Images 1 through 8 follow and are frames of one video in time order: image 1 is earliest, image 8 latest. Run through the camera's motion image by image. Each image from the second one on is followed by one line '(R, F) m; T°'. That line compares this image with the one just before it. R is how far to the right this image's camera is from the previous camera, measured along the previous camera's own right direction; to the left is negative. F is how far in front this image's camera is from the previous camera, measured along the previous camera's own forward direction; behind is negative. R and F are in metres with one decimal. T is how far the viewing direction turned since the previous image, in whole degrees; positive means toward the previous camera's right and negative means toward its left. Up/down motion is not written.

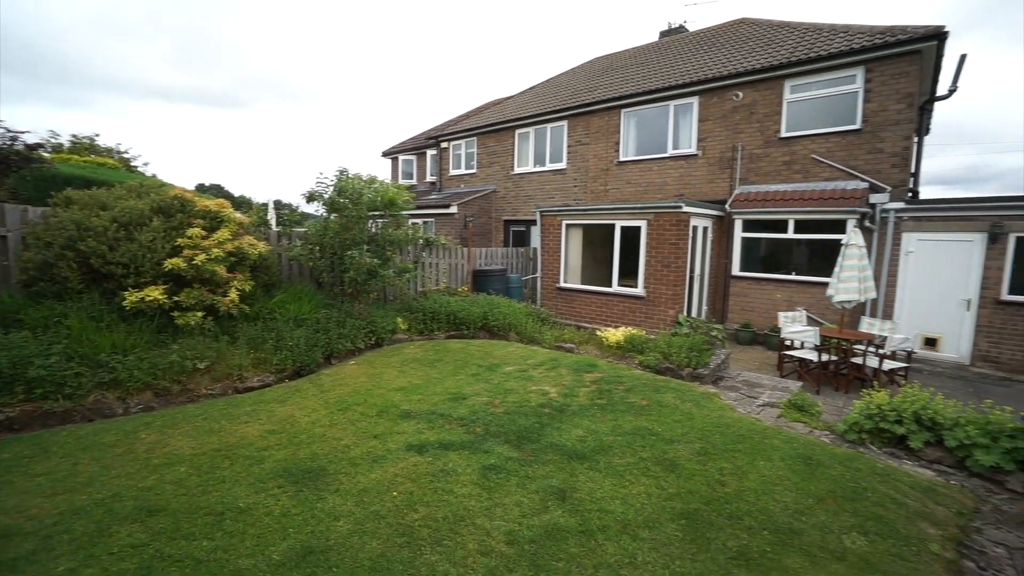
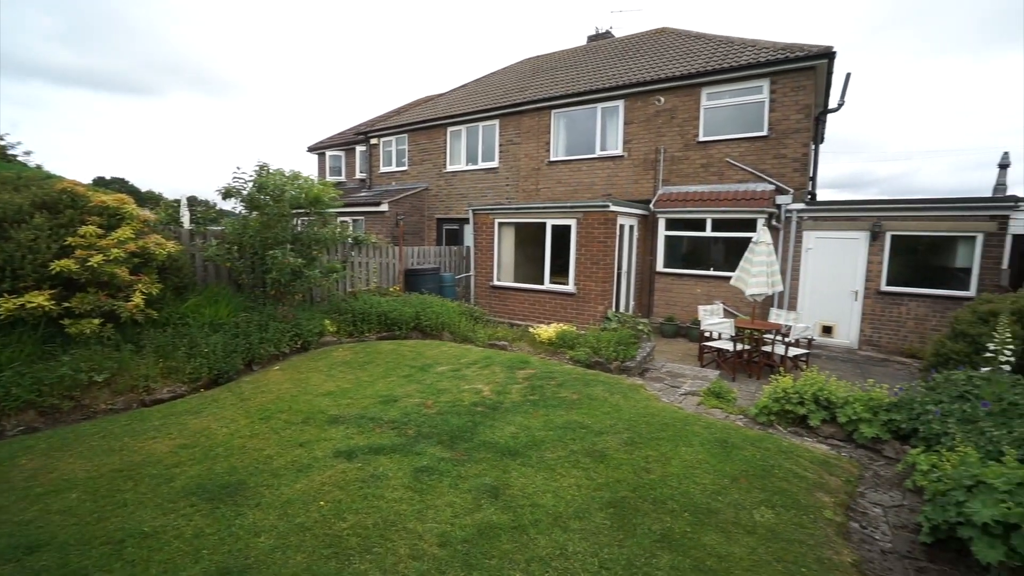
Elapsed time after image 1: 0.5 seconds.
(0.0, 0.0) m; +8°
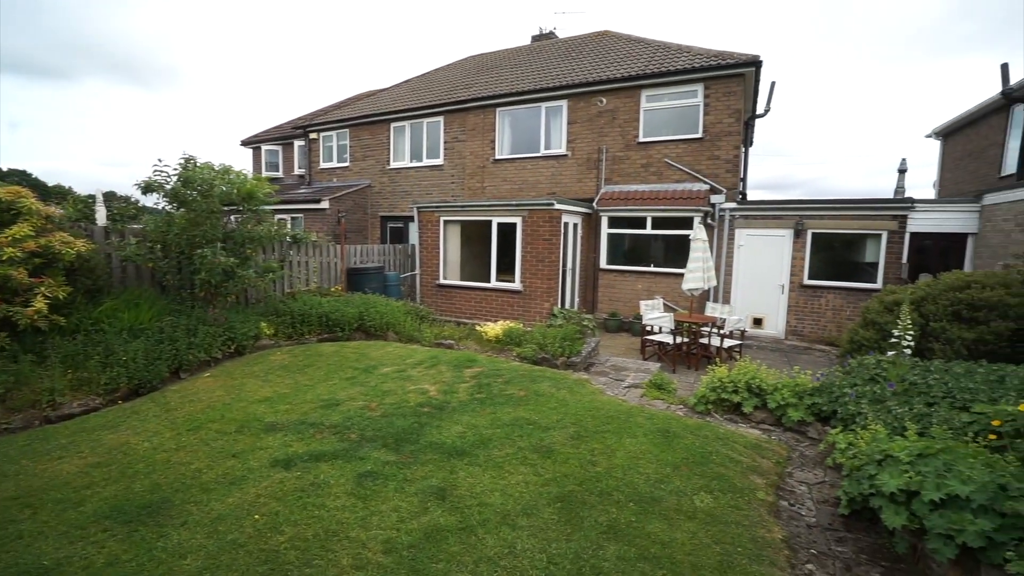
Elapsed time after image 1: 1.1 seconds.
(0.0, 0.0) m; +6°
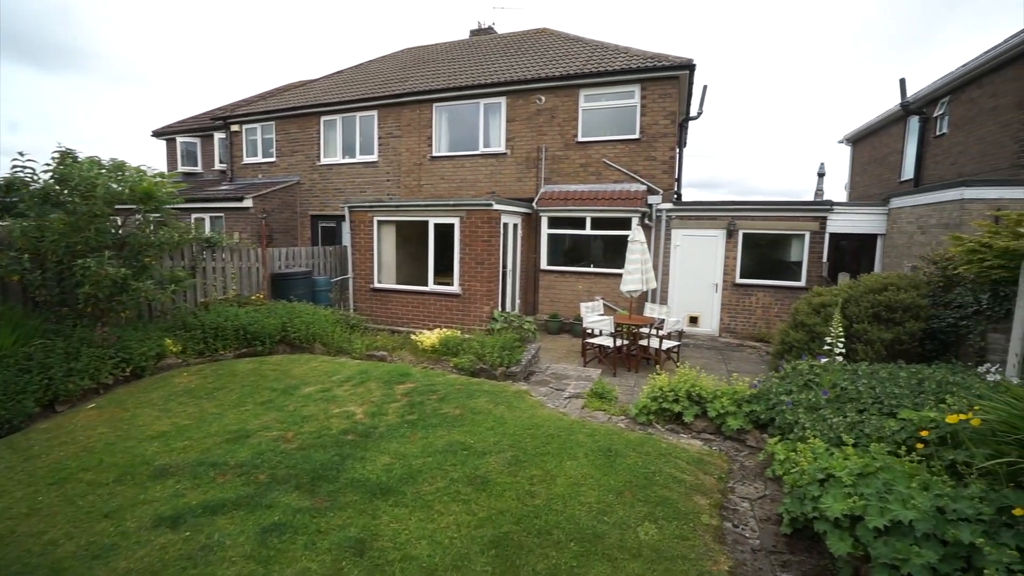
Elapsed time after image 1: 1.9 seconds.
(+0.1, +0.3) m; +7°
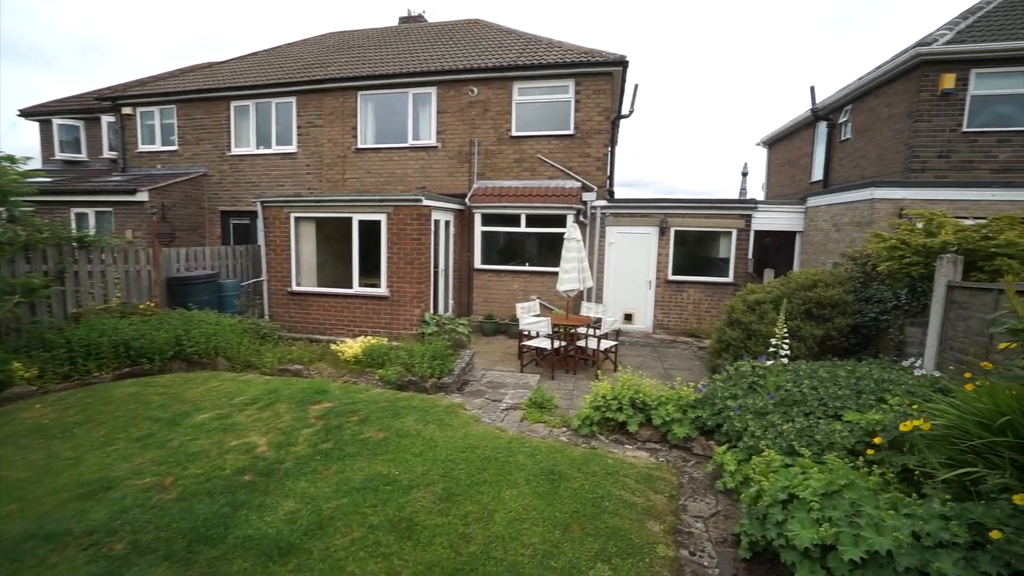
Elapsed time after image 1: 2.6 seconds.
(0.0, +0.5) m; +8°
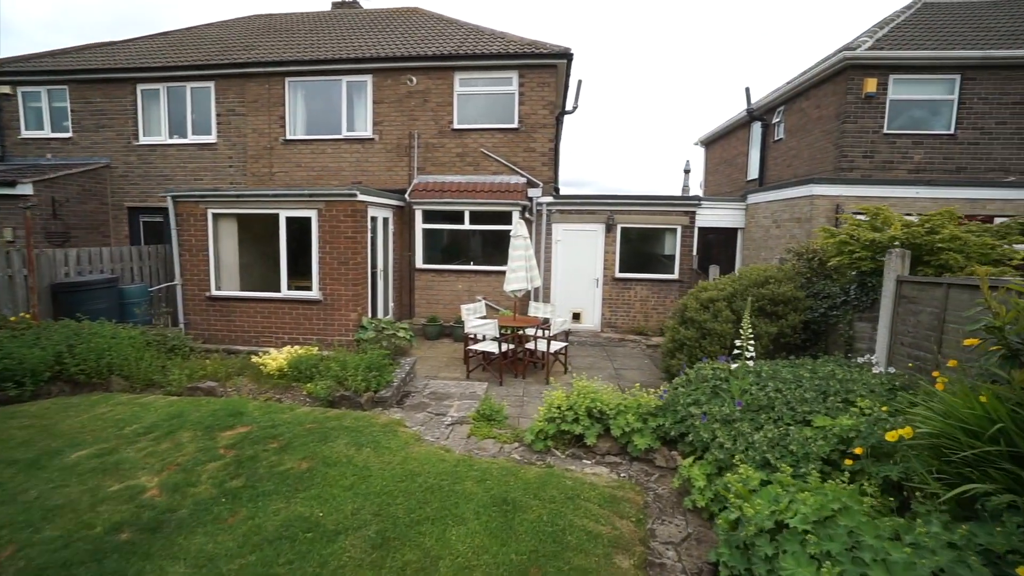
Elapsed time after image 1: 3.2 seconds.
(0.0, +0.5) m; +6°
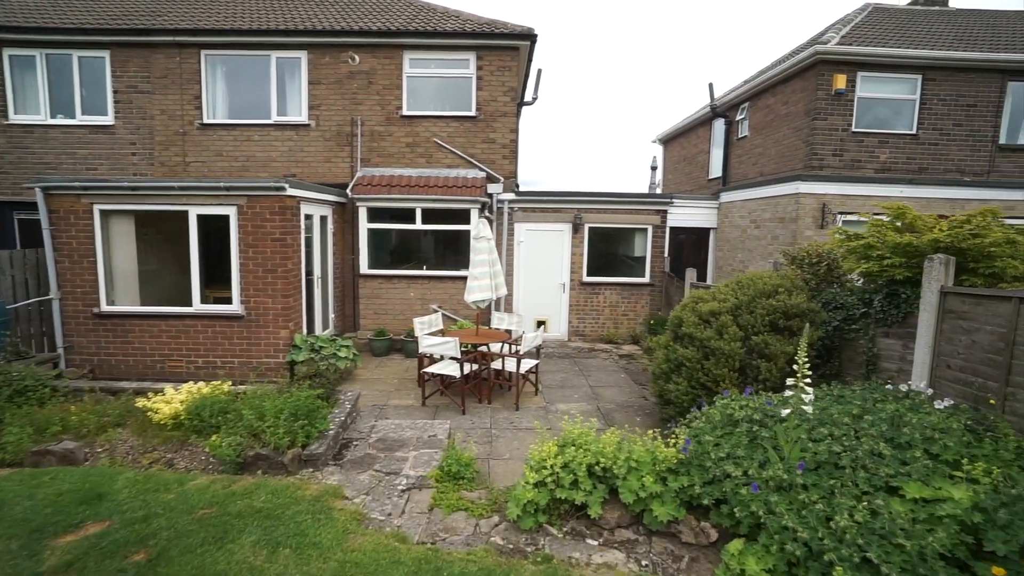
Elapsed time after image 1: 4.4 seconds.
(-0.2, +1.1) m; +6°
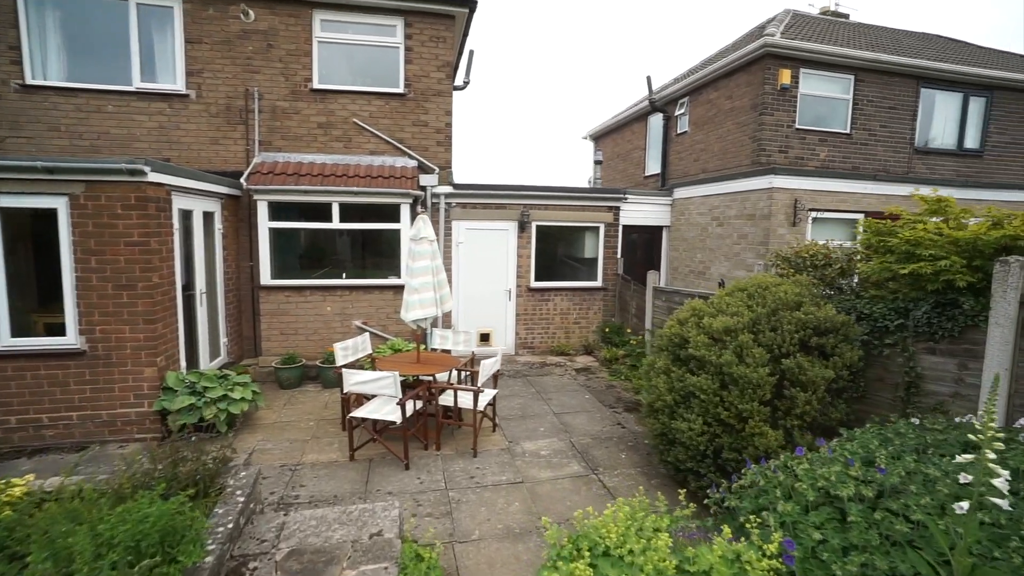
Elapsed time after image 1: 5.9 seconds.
(-0.4, +1.4) m; +10°
